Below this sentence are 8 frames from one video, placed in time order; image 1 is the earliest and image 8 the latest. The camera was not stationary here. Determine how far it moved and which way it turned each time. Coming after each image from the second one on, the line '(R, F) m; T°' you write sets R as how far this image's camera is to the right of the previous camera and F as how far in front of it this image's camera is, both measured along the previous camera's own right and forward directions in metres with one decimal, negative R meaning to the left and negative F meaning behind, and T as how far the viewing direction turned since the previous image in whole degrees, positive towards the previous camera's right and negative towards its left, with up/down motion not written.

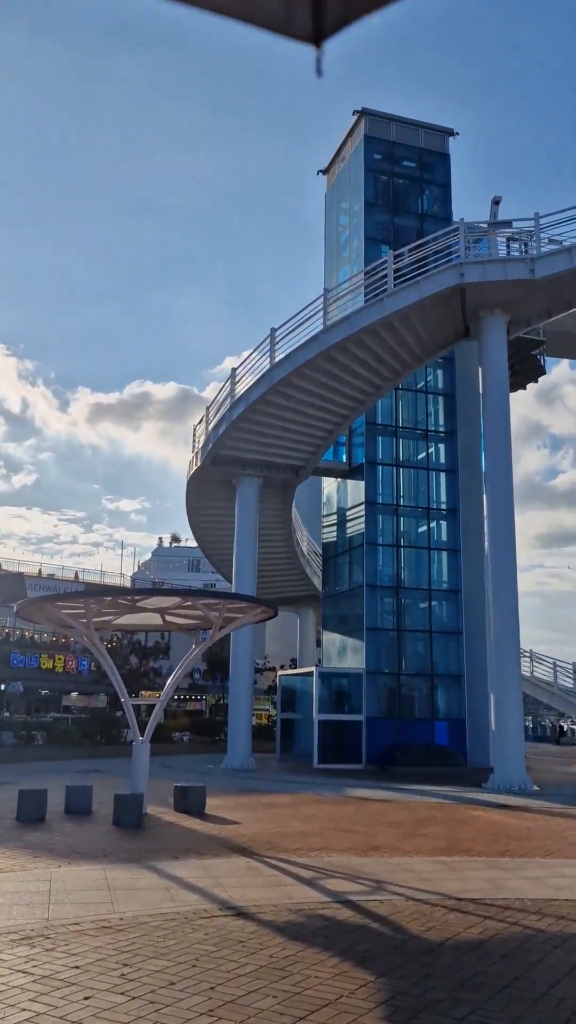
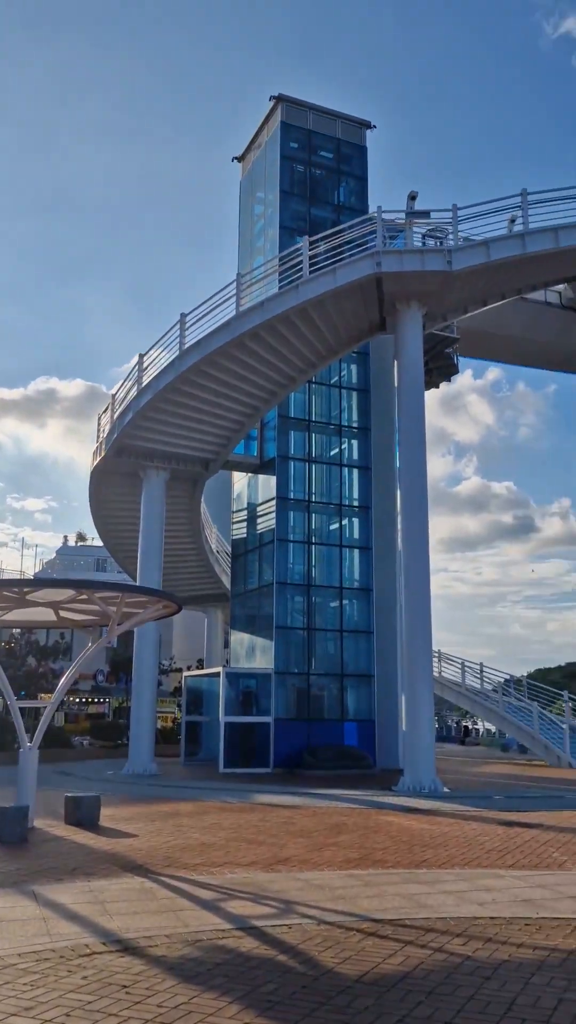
(+0.1, +0.7) m; +6°
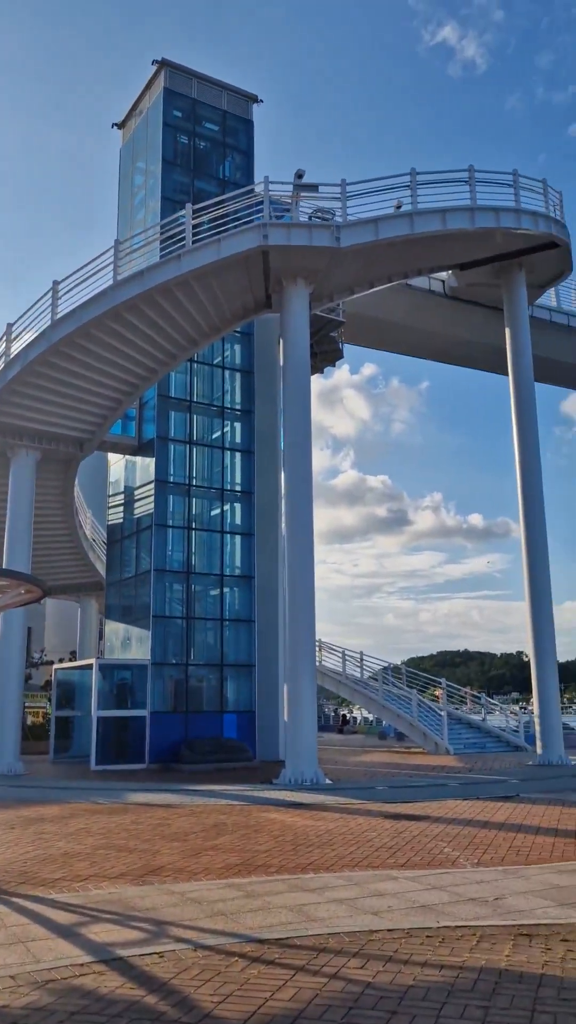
(0.0, +0.8) m; +8°
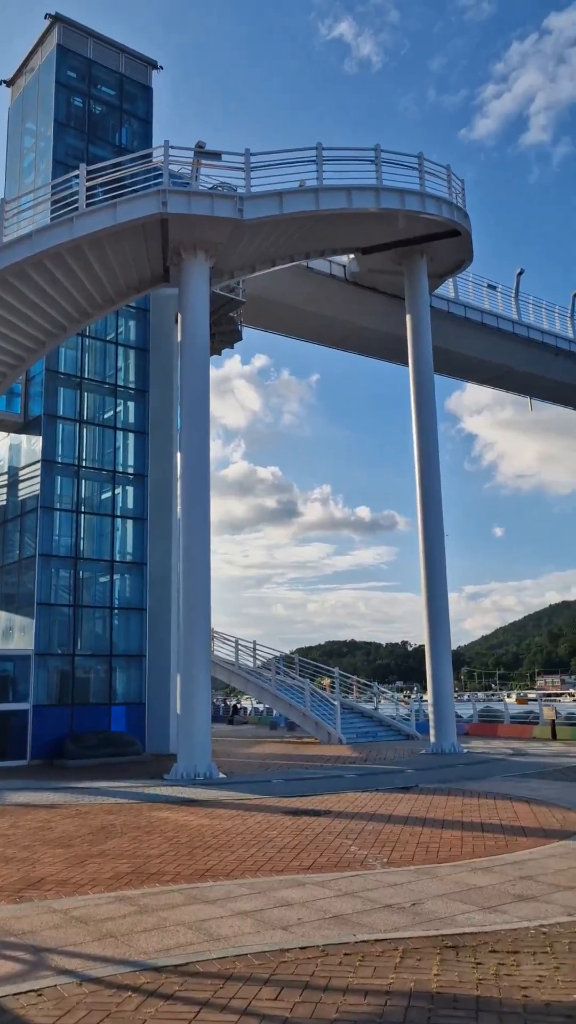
(-0.1, +0.6) m; +7°
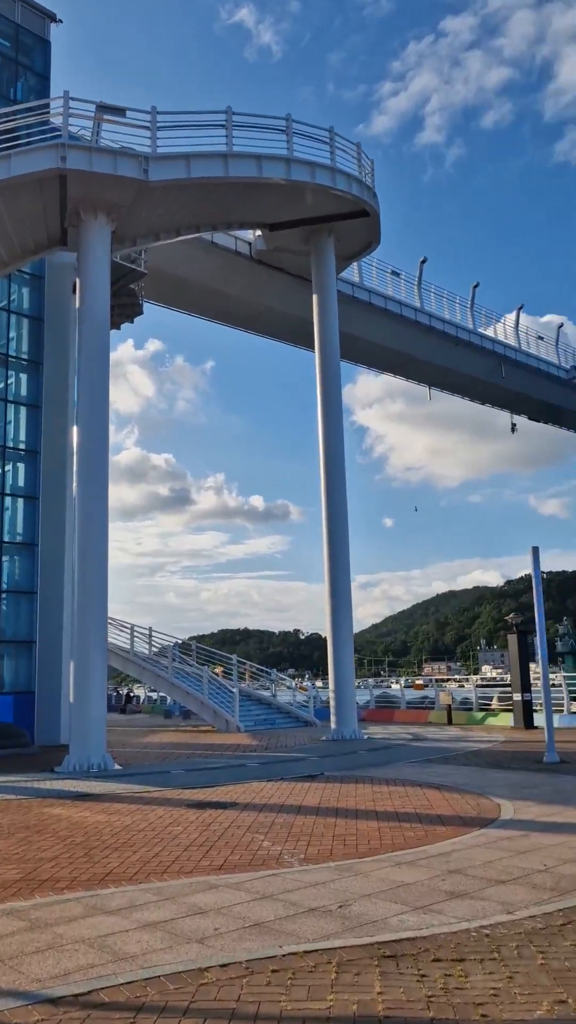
(-0.1, +0.6) m; +7°
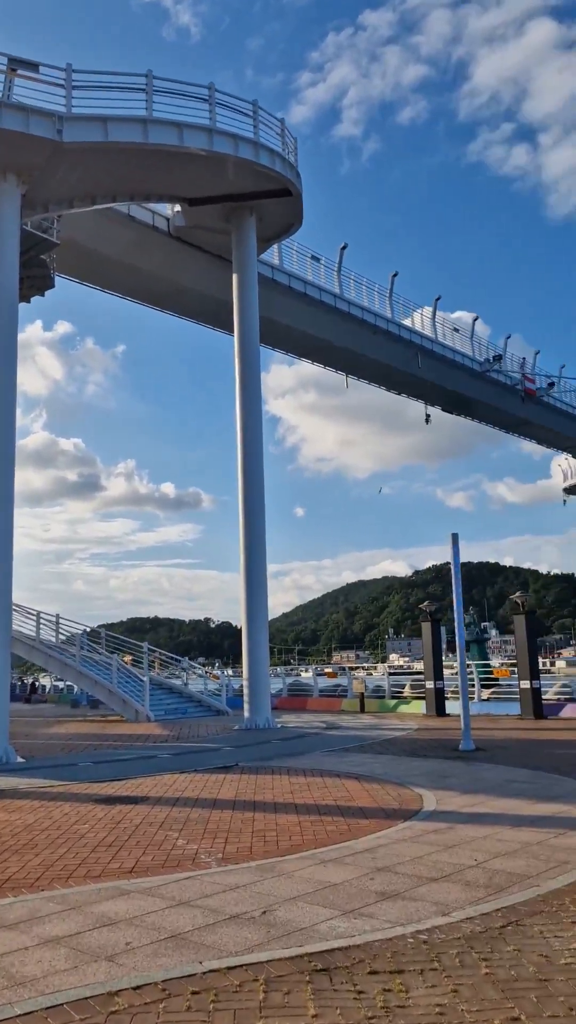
(-0.1, +0.4) m; +6°
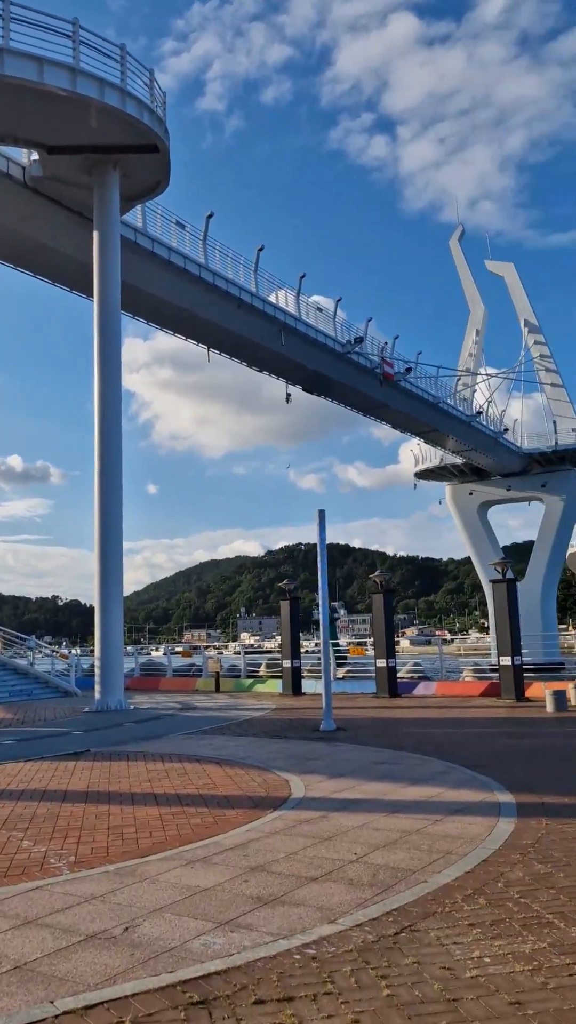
(-0.1, +0.6) m; +10°
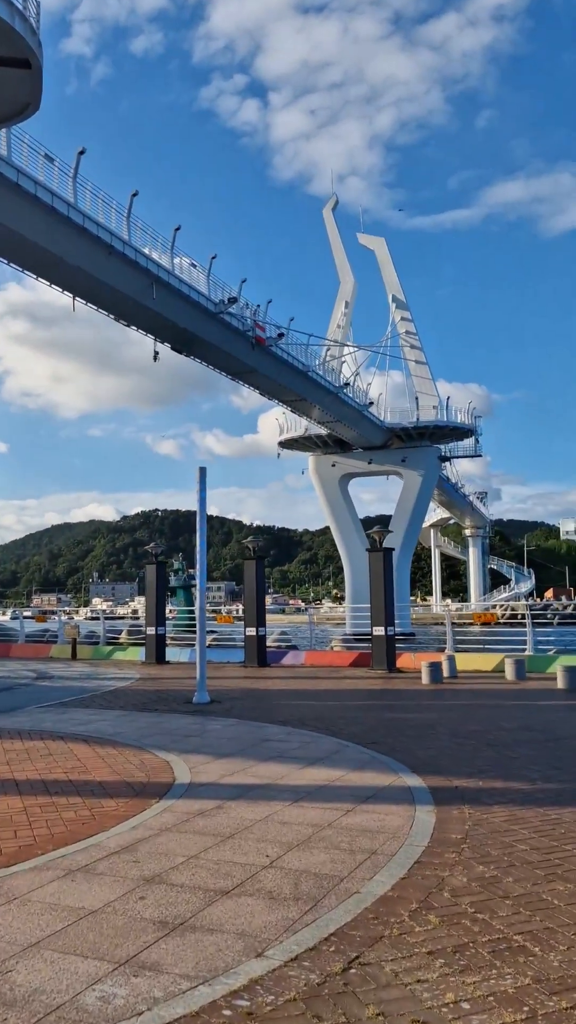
(-0.3, +0.9) m; +9°
